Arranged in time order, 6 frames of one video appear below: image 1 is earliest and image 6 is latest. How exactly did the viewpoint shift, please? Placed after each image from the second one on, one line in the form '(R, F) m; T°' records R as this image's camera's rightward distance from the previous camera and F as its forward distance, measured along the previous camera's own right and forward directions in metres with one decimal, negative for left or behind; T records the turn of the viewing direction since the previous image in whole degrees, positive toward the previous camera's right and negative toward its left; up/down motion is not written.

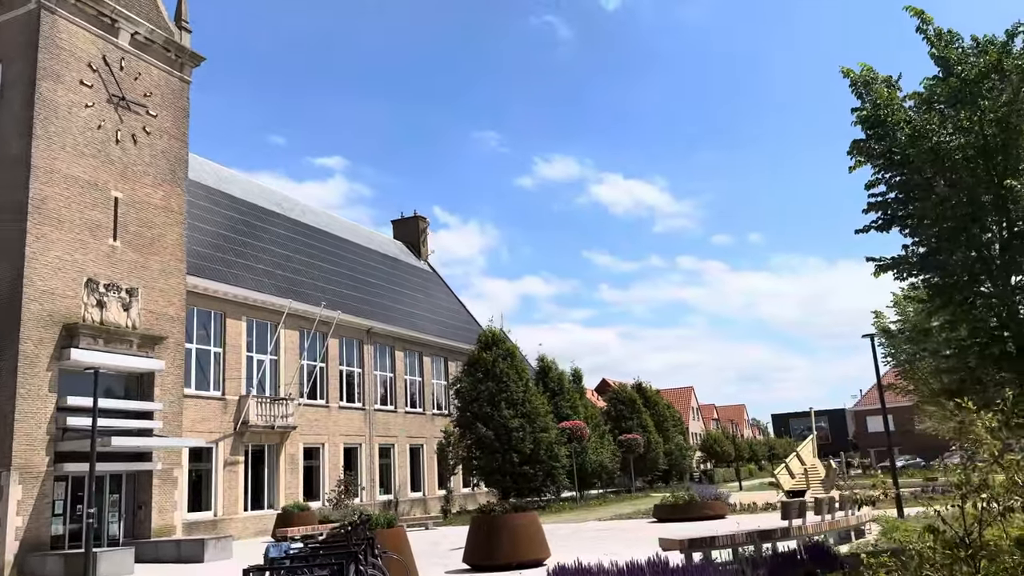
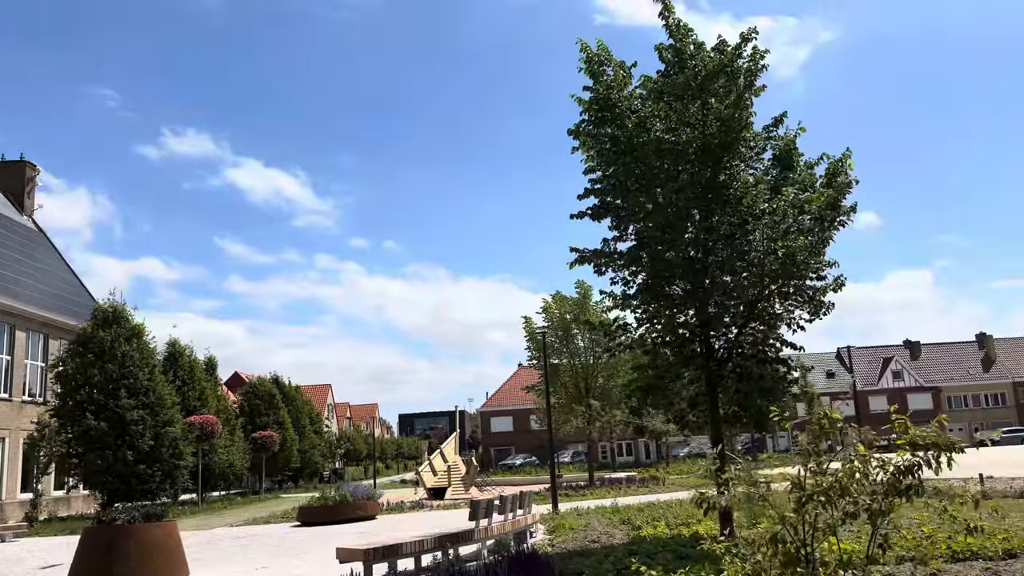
(-0.4, +1.7) m; +25°
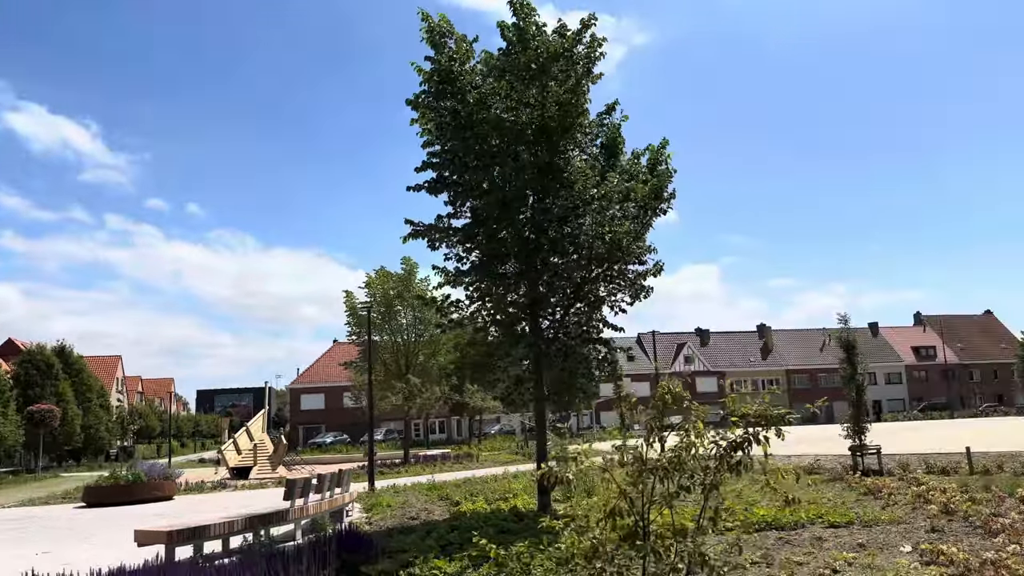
(-0.2, +0.2) m; +13°
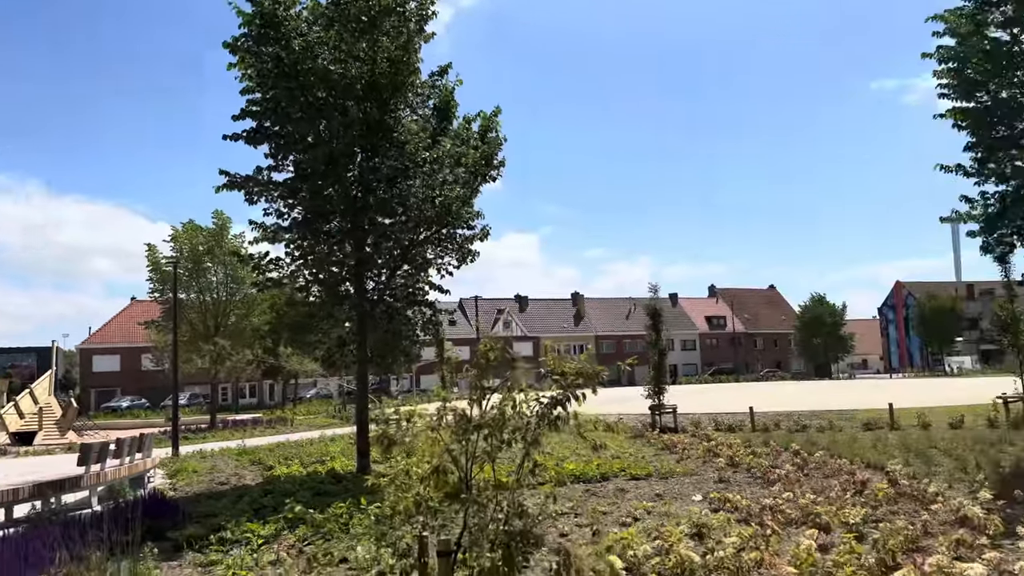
(0.0, 0.0) m; +13°
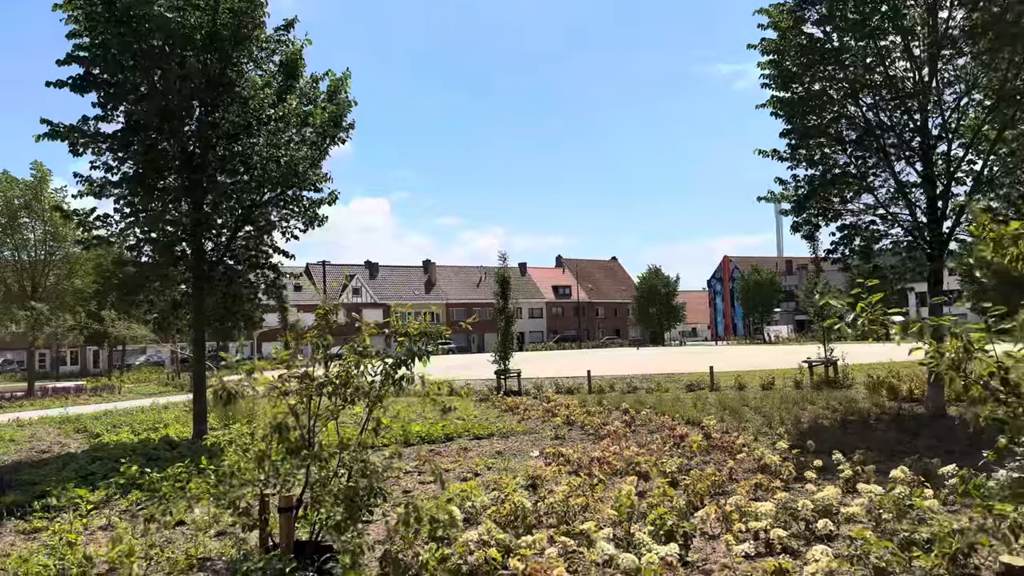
(0.0, -0.2) m; +11°
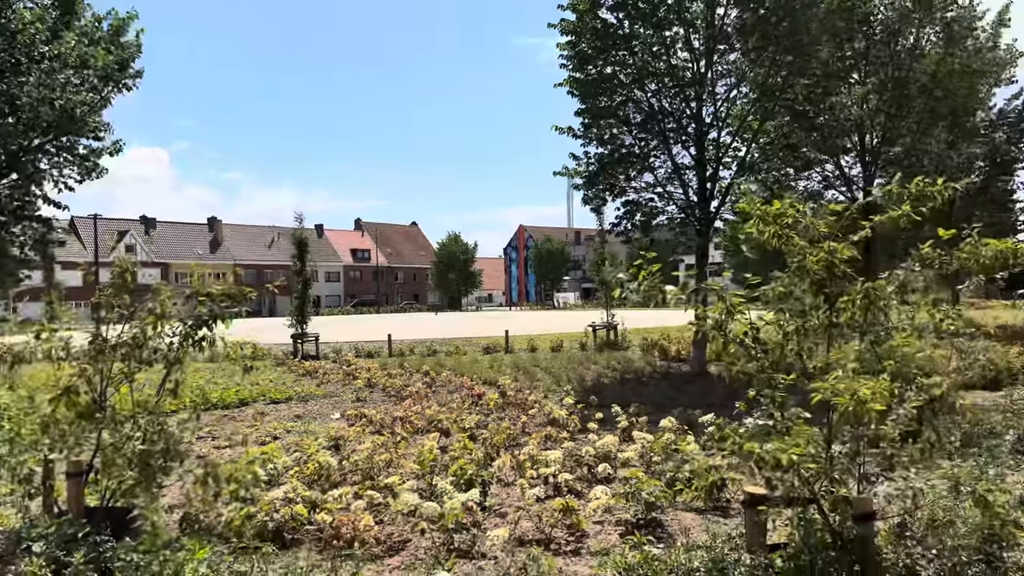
(-0.1, -0.2) m; +14°
